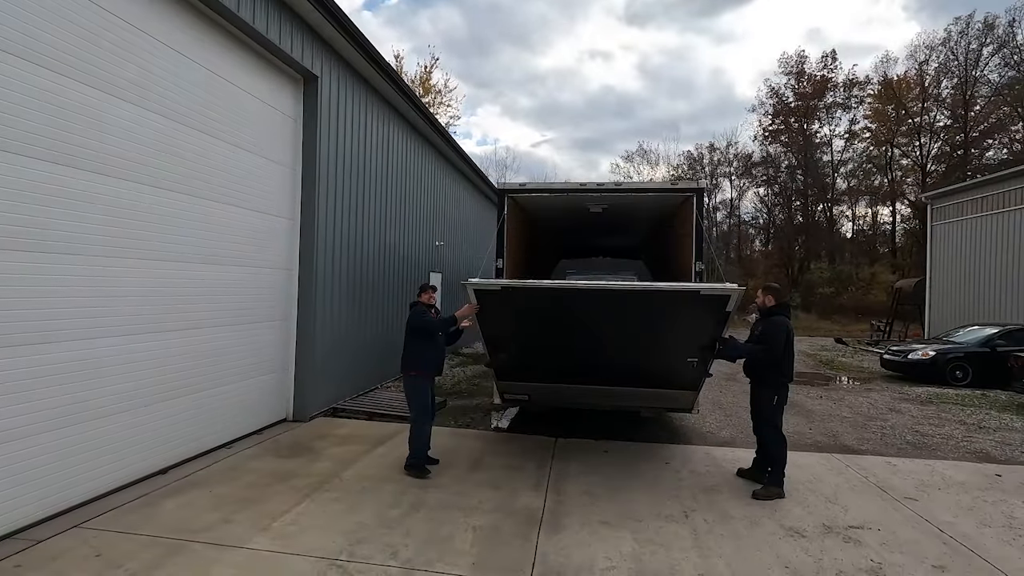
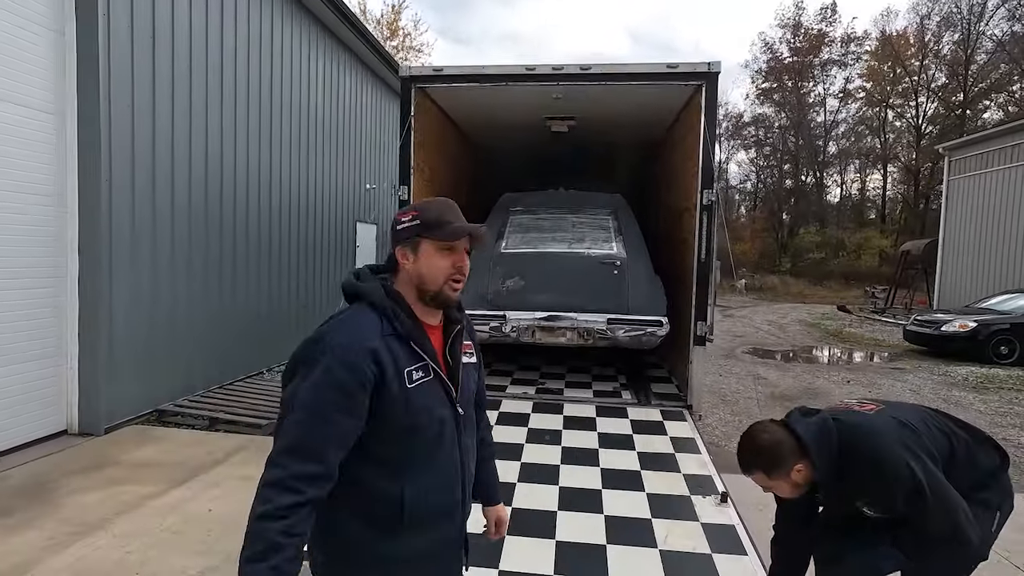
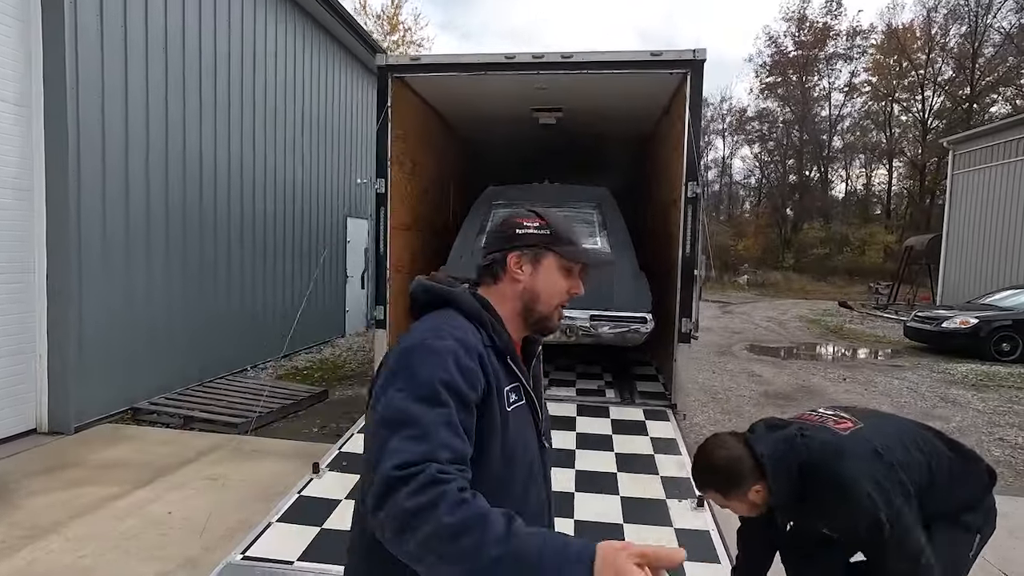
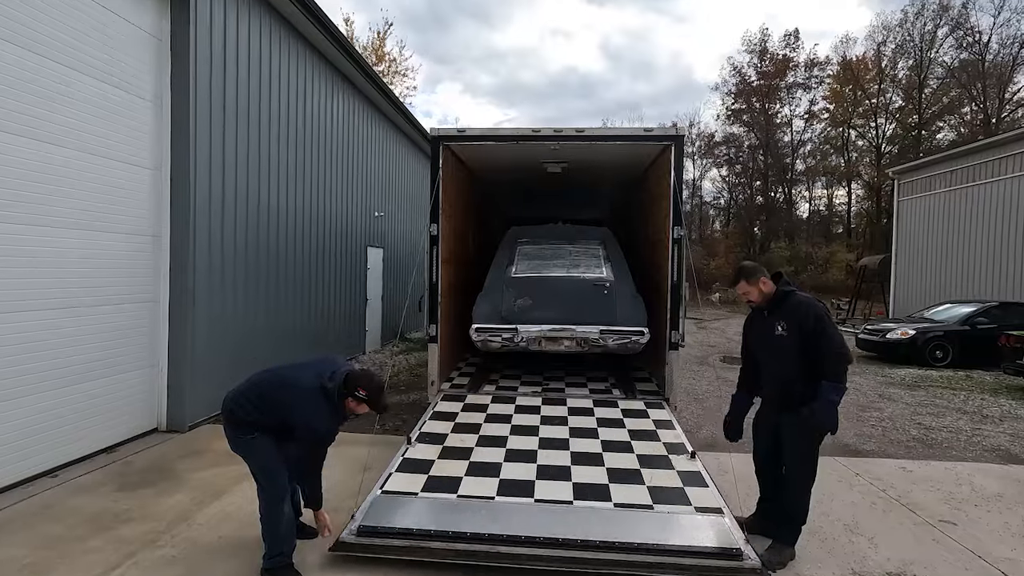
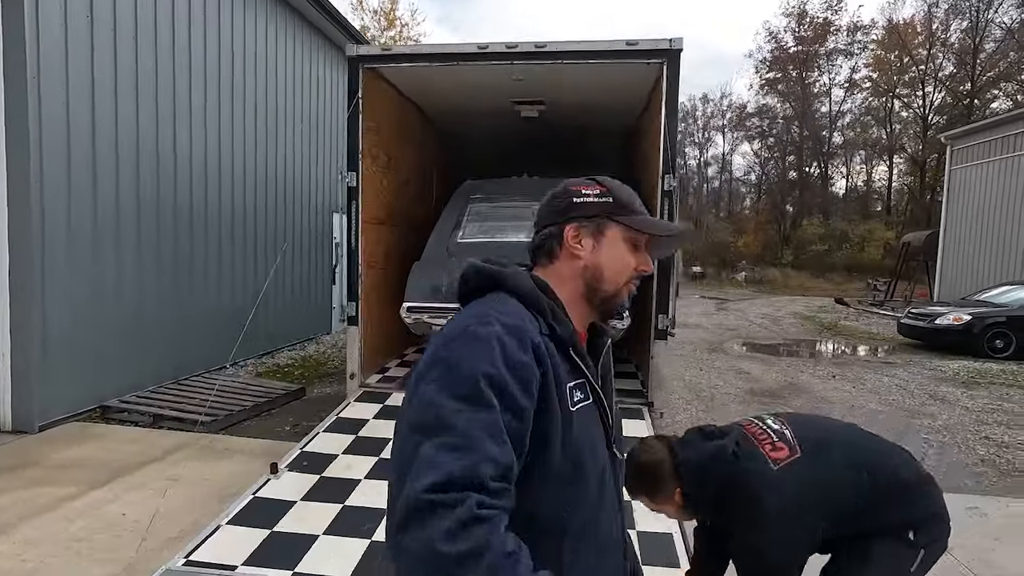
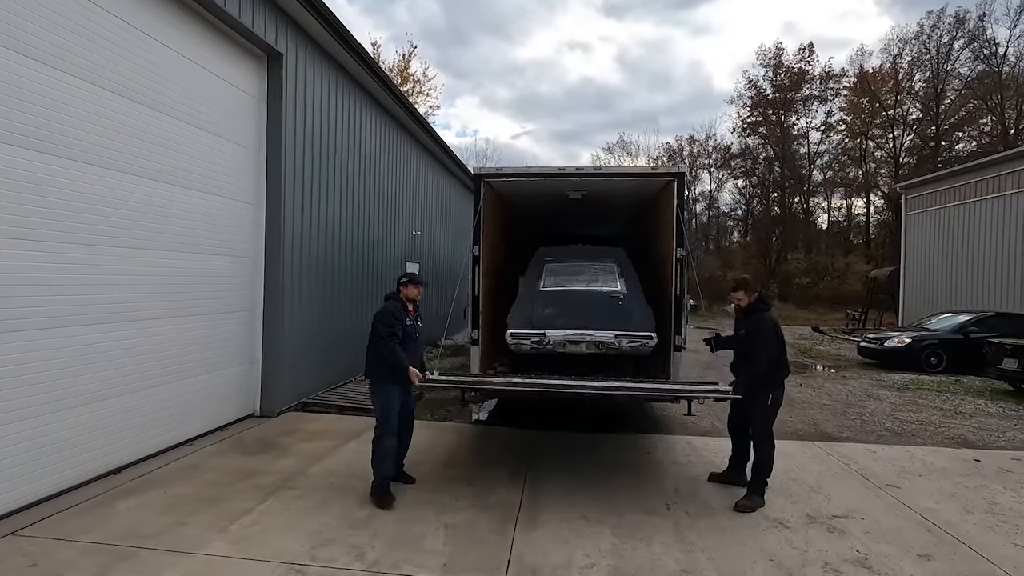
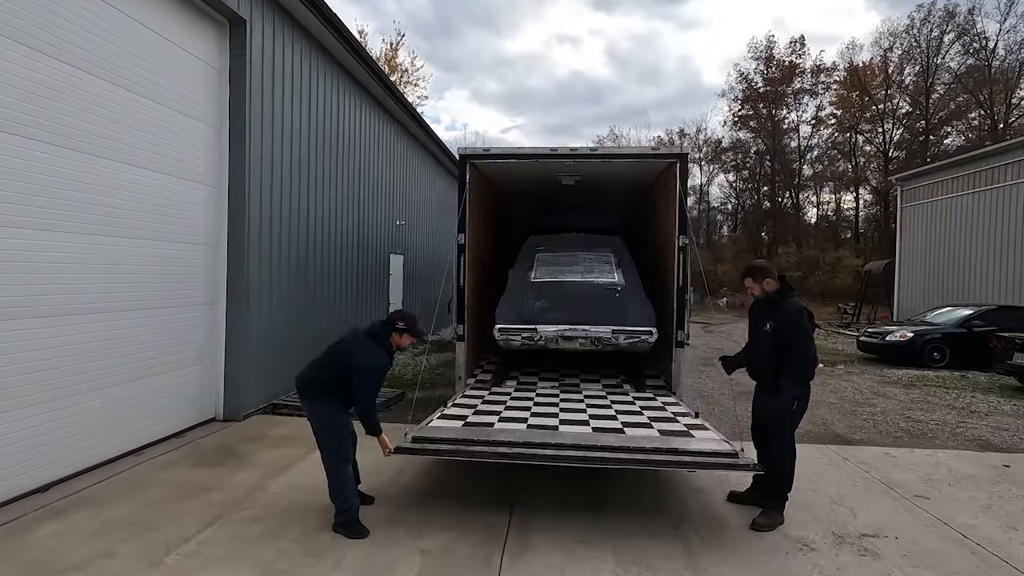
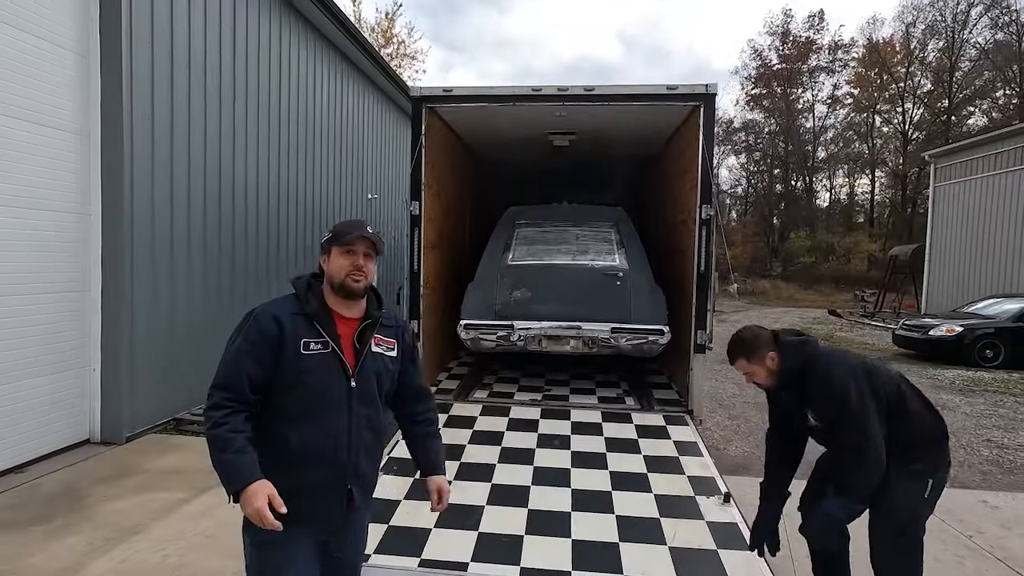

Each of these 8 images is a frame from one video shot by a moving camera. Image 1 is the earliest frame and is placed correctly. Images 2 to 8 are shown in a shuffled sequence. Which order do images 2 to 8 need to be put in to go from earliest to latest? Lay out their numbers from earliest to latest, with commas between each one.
6, 7, 4, 8, 2, 3, 5
